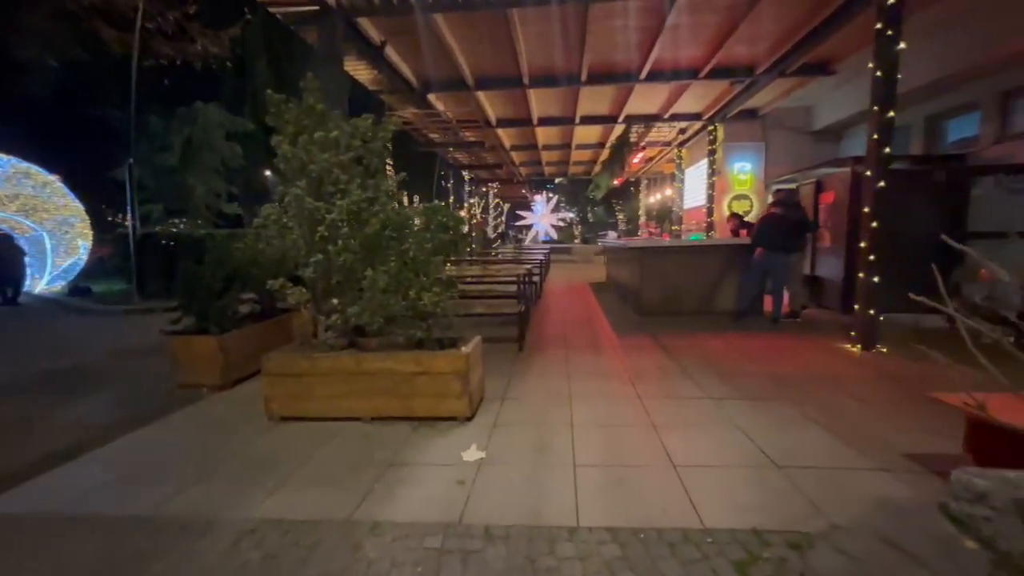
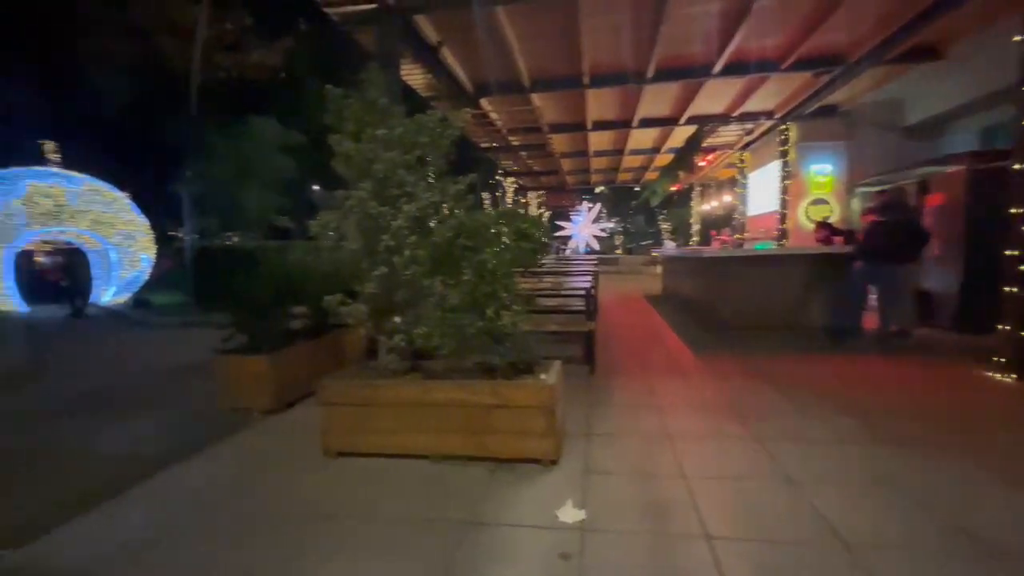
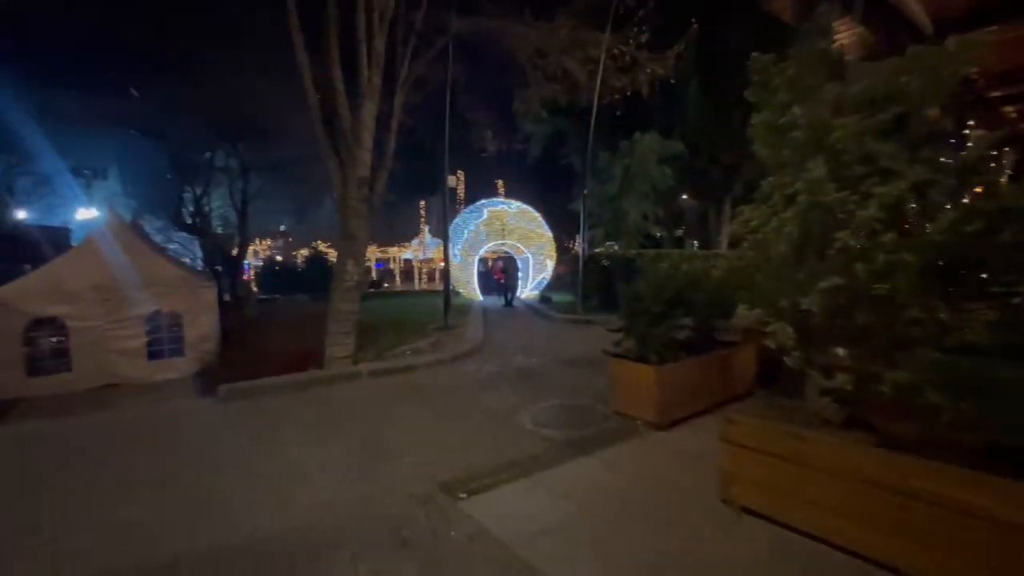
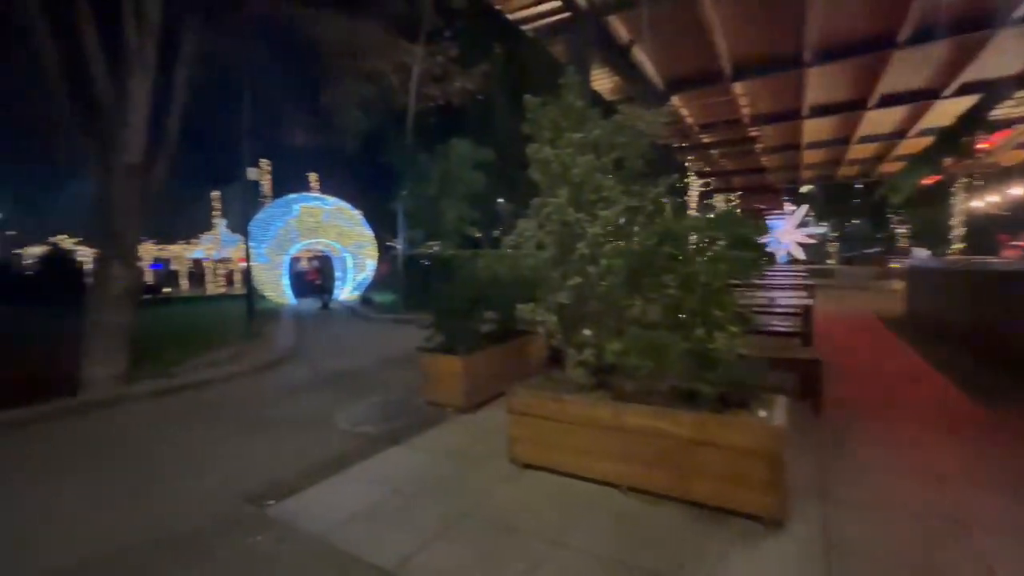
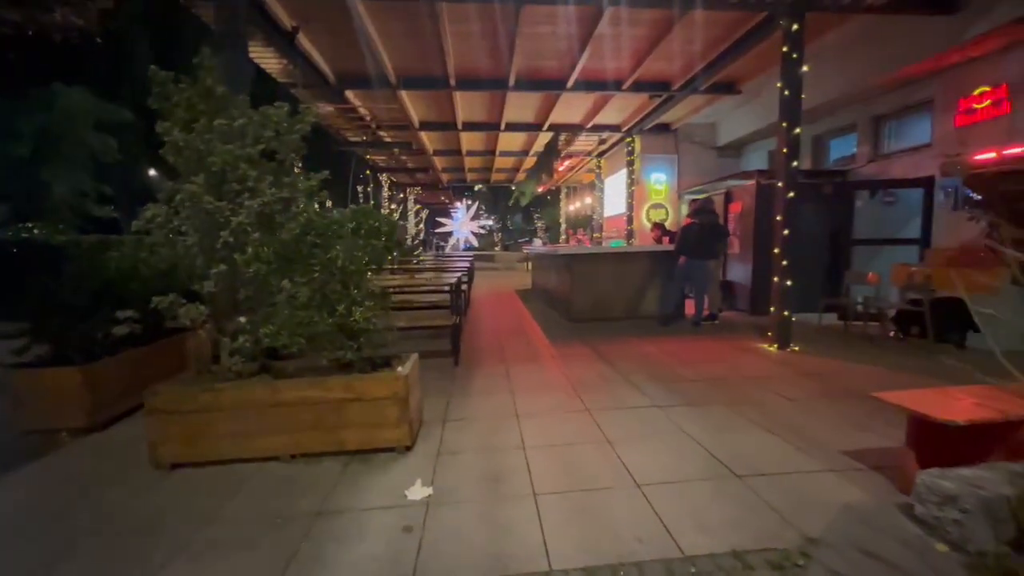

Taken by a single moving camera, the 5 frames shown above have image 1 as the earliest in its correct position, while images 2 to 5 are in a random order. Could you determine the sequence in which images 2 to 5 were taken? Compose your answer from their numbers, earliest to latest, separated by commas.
5, 2, 4, 3
